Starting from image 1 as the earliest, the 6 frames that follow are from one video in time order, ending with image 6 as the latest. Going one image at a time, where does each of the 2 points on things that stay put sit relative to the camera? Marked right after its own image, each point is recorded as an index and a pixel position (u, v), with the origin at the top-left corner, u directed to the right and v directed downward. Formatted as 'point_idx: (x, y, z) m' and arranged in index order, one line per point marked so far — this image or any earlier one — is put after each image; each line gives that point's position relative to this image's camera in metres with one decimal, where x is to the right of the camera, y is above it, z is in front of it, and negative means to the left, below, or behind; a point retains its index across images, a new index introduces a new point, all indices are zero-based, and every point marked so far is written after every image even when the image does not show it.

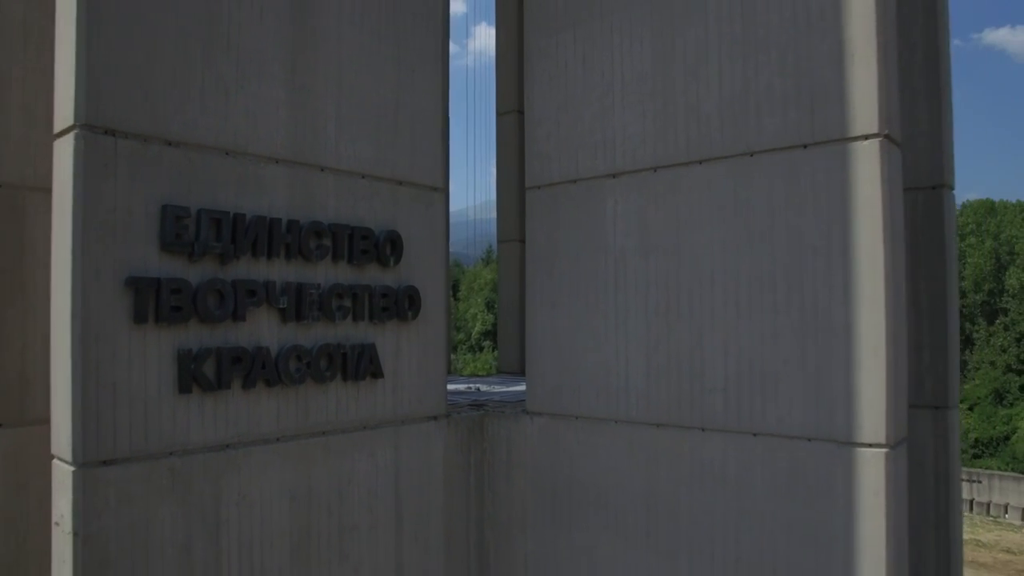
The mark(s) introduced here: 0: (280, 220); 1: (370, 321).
0: (-1.3, +0.4, +3.8) m
1: (-0.9, -0.2, +4.3) m
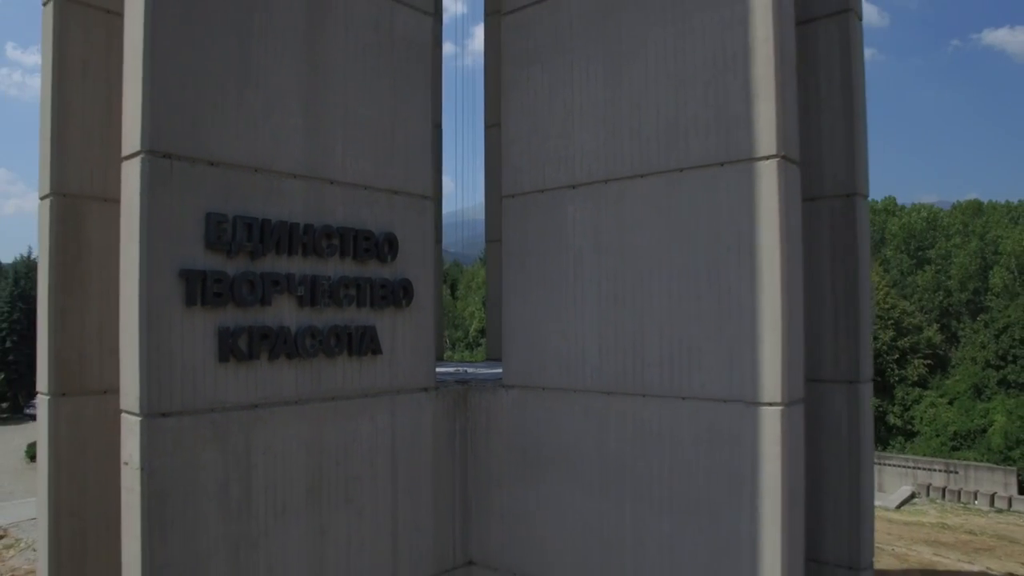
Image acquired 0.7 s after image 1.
0: (-1.4, +0.4, +4.7) m
1: (-1.0, -0.1, +5.1) m
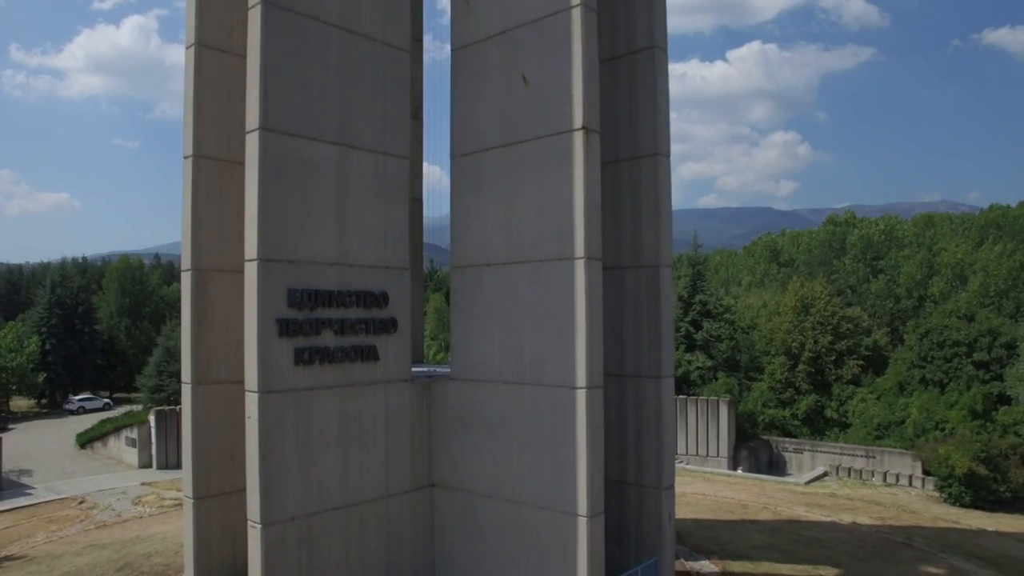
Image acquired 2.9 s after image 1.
0: (-2.2, 0.0, +8.6) m
1: (-1.8, -0.6, +9.0) m
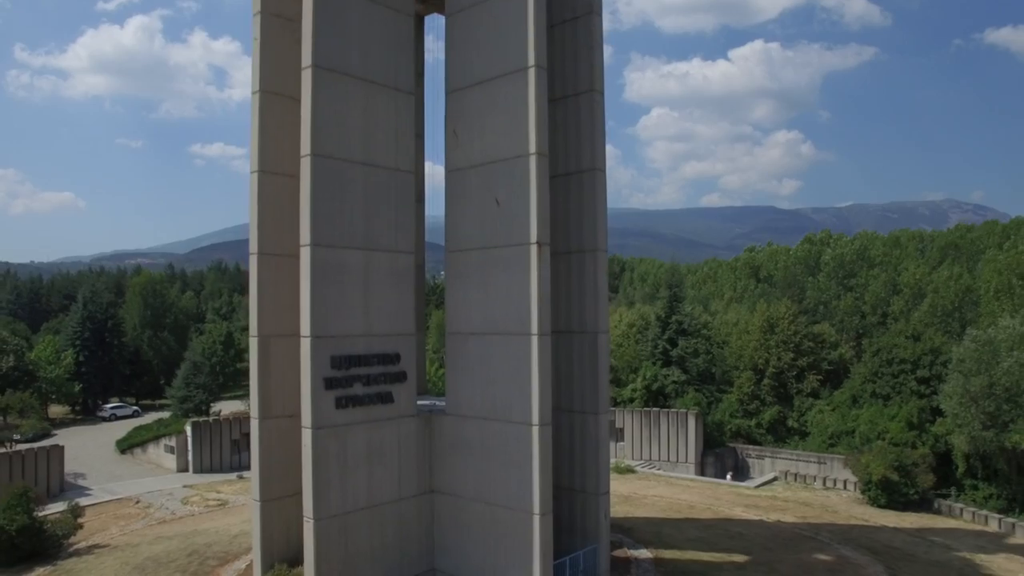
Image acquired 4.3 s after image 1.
0: (-2.6, -1.1, +12.1) m
1: (-2.2, -1.7, +12.5) m
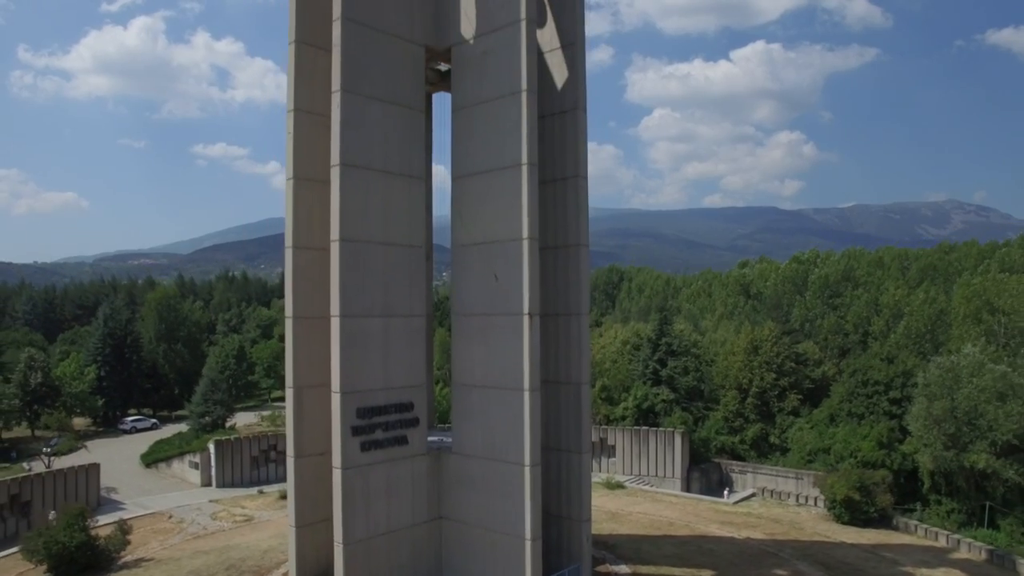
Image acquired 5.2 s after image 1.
0: (-2.7, -2.4, +14.4) m
1: (-2.3, -3.0, +14.8) m
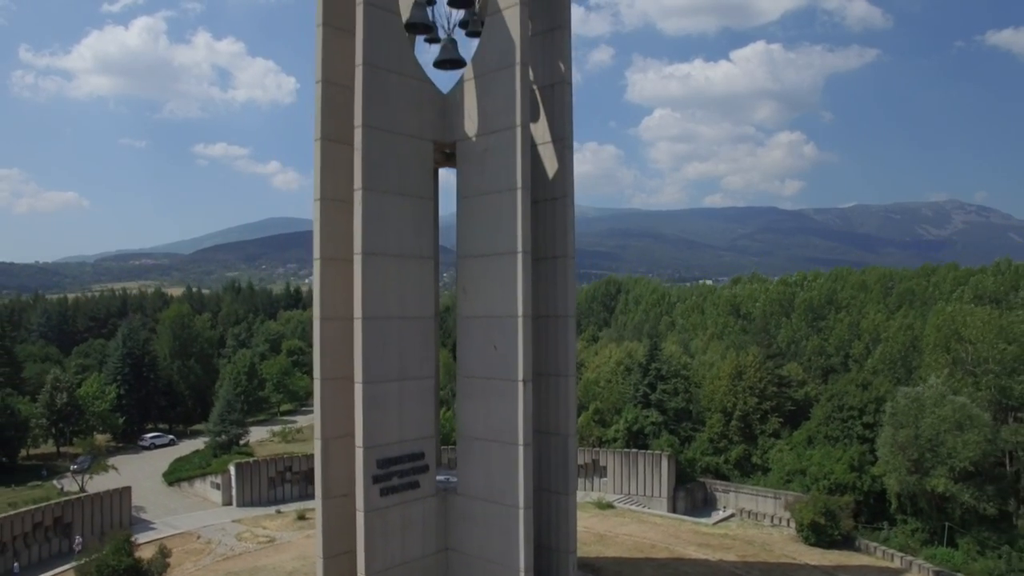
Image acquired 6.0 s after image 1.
0: (-2.8, -4.0, +16.8) m
1: (-2.4, -4.6, +17.2) m
